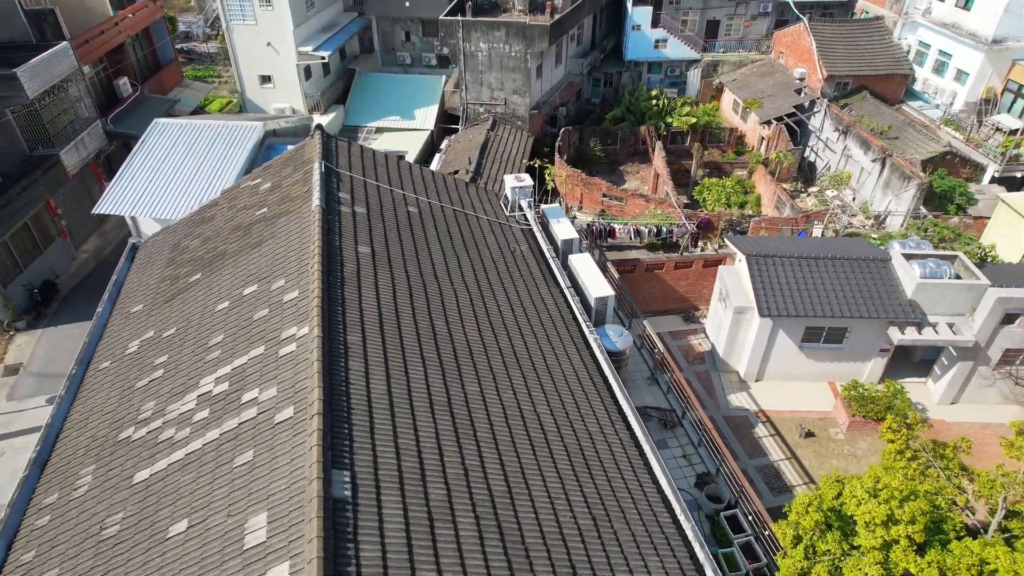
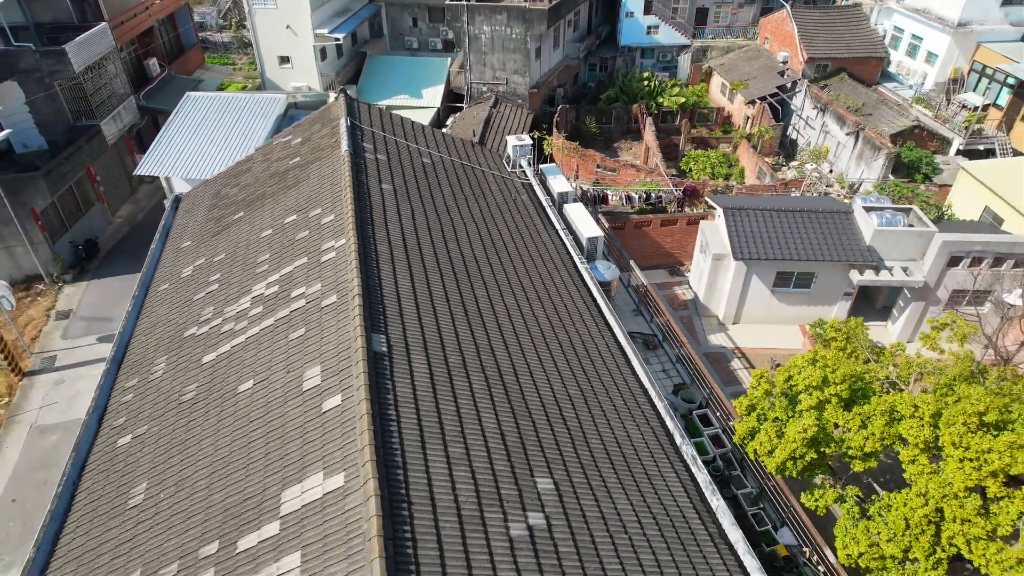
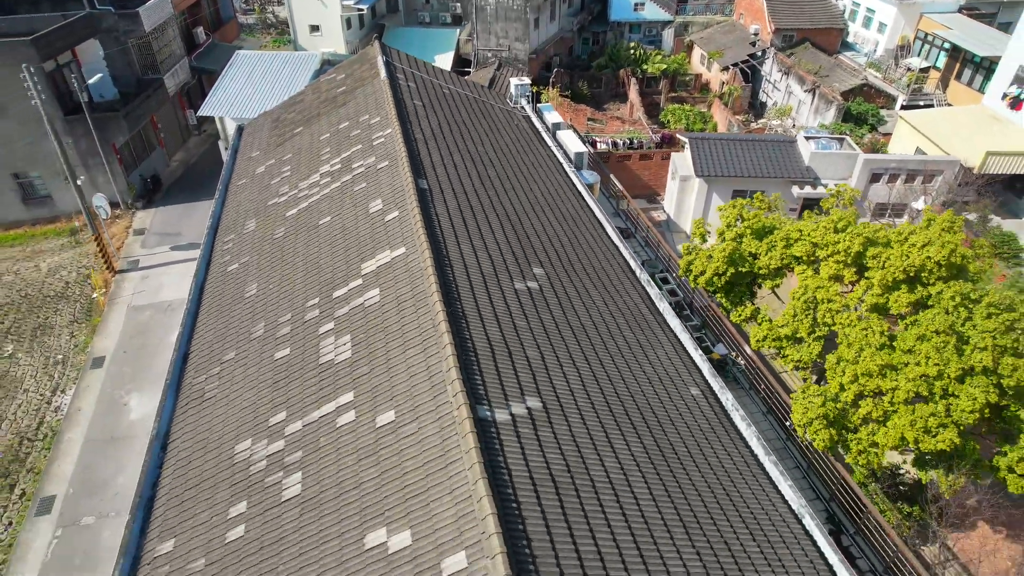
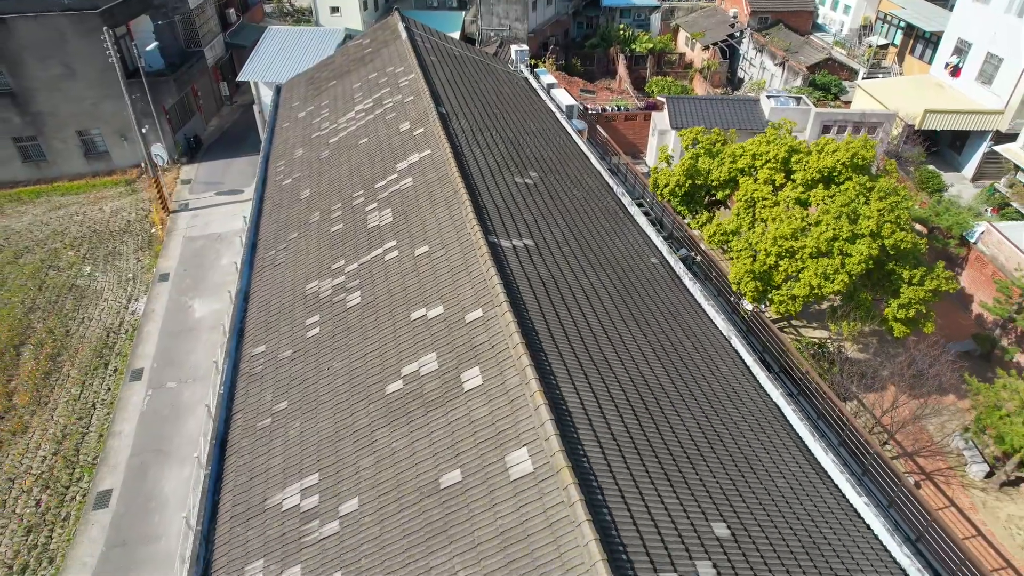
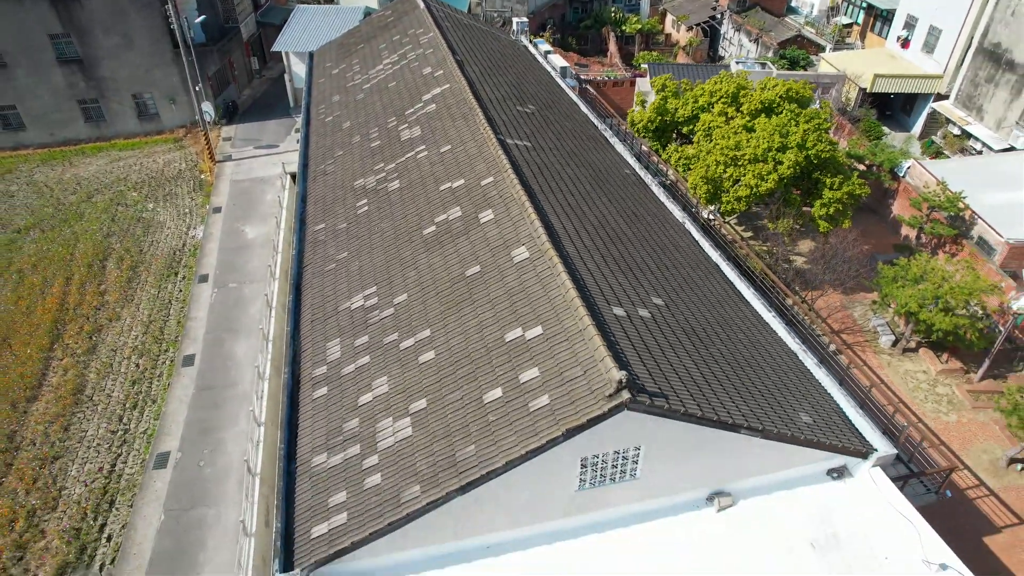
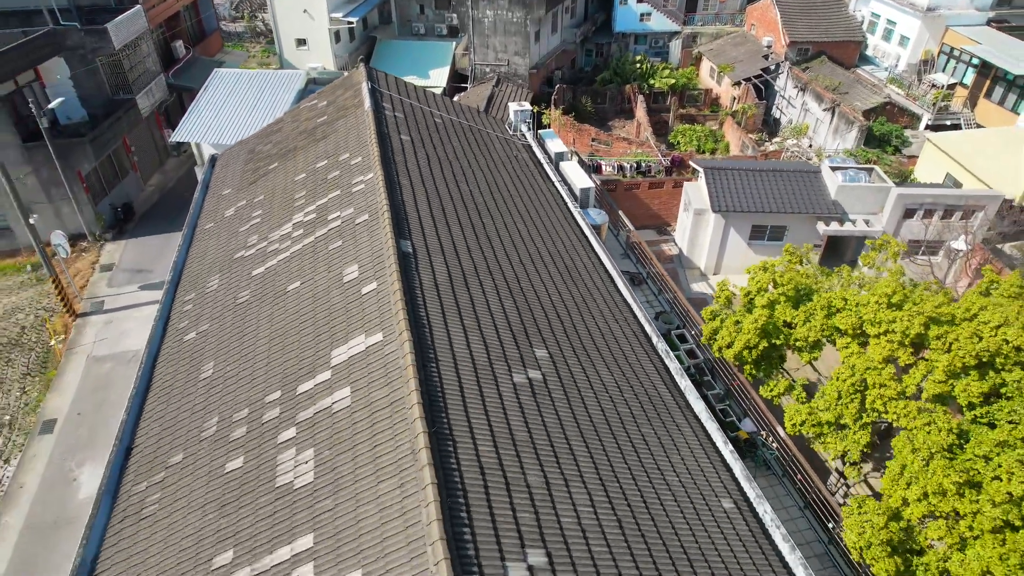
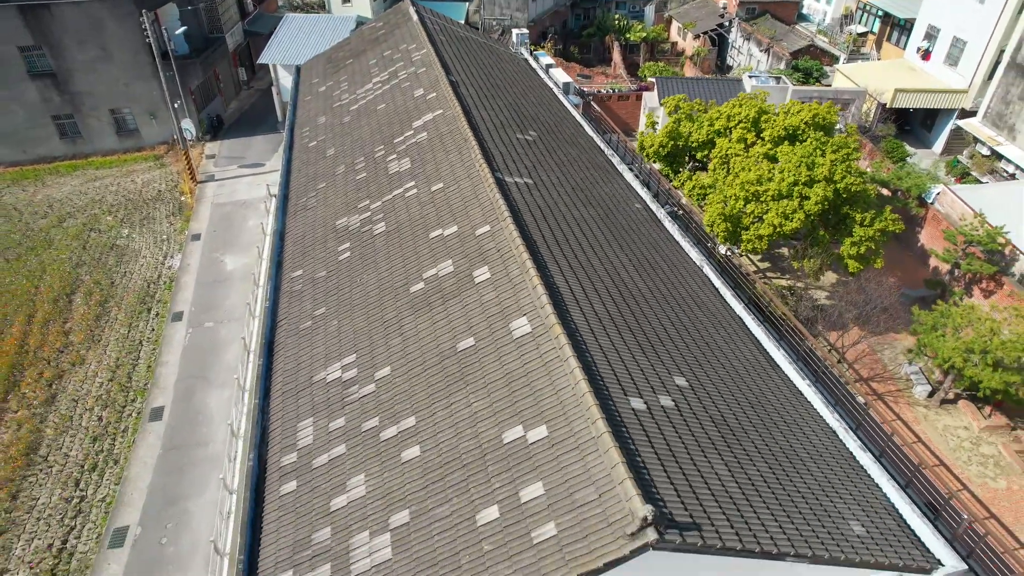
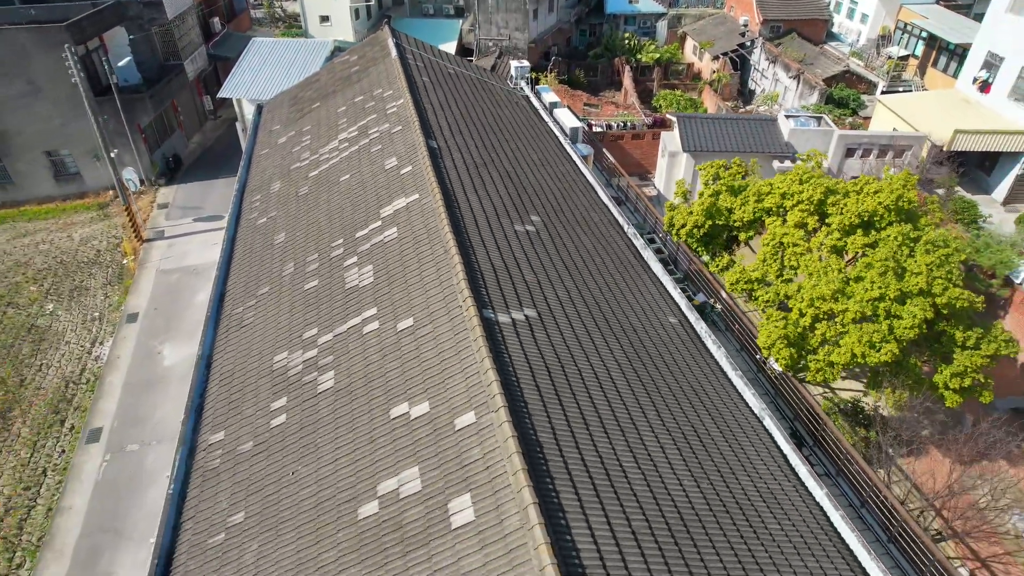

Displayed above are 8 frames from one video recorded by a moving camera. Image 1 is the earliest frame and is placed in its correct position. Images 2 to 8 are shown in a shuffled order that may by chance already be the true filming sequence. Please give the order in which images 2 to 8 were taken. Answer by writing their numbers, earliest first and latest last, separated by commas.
2, 6, 3, 8, 4, 7, 5
